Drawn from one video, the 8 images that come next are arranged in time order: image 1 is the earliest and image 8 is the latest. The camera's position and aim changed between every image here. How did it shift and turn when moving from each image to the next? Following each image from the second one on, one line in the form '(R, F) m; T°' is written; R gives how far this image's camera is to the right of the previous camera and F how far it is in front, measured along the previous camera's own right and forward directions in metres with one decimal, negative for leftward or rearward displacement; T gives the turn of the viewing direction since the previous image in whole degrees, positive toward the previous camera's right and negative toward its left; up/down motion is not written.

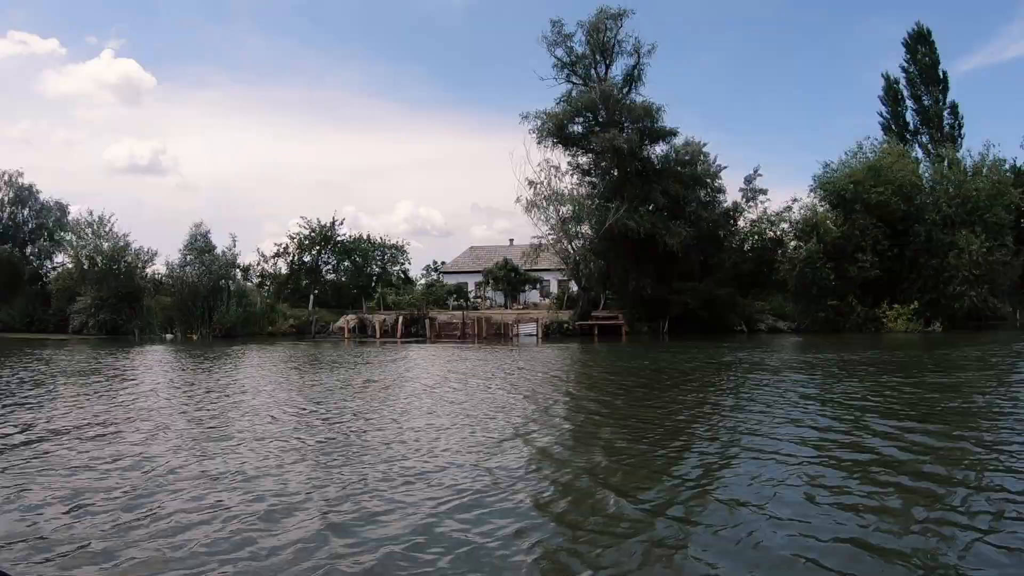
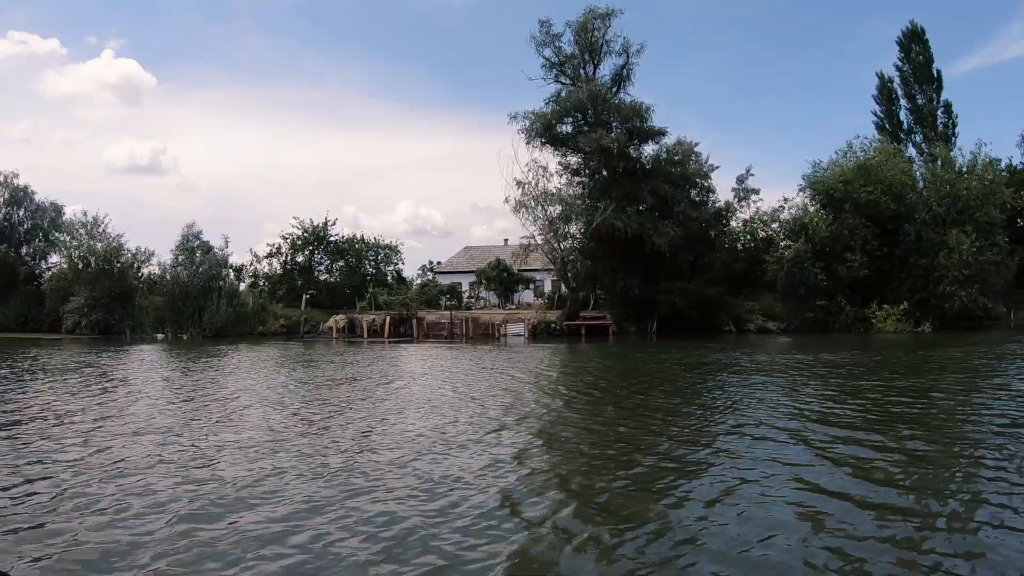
(+0.7, 0.0) m; 0°
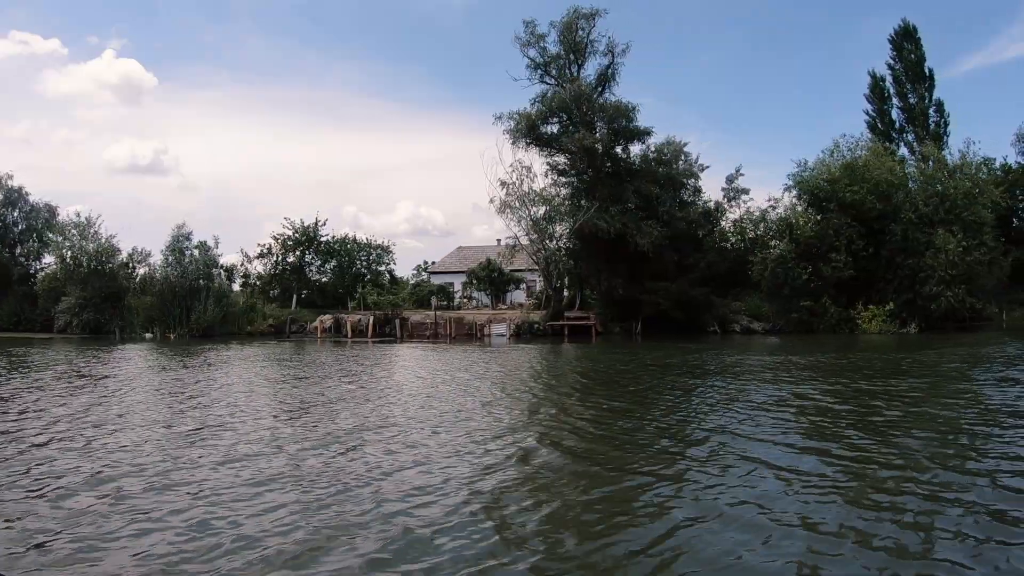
(+1.0, 0.0) m; 0°
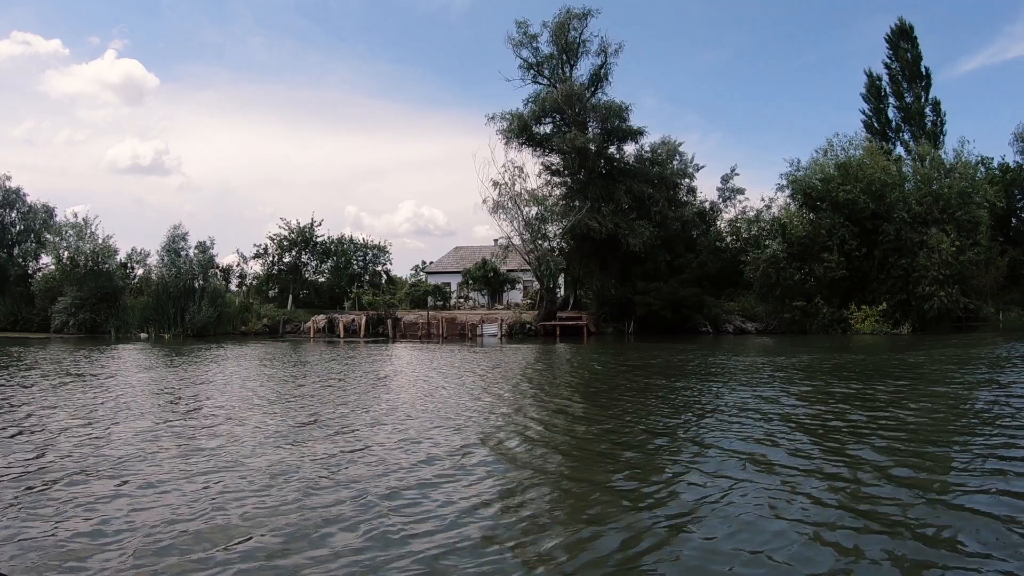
(+0.5, 0.0) m; 0°
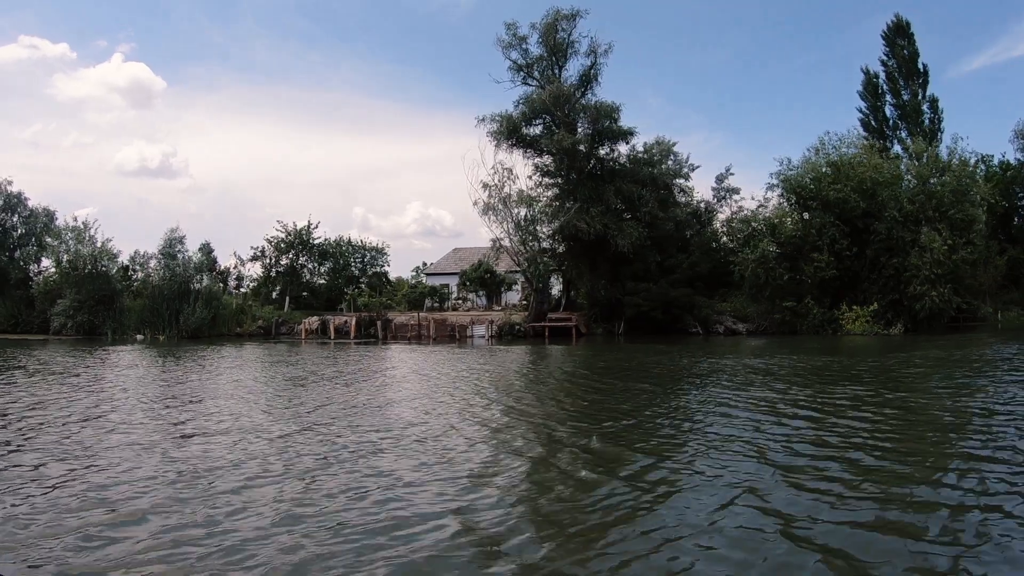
(+0.9, 0.0) m; -1°
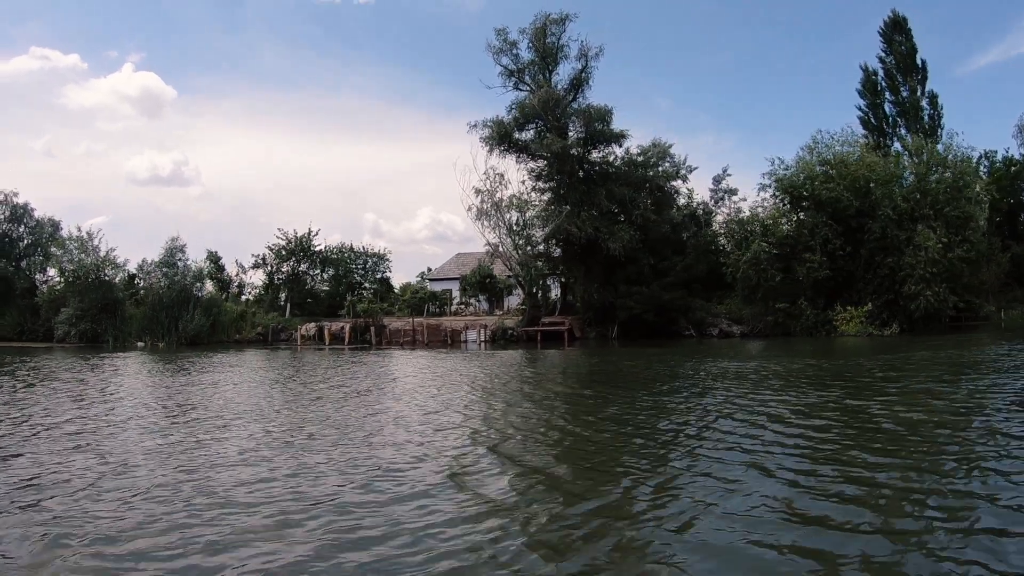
(+0.9, -0.1) m; -1°
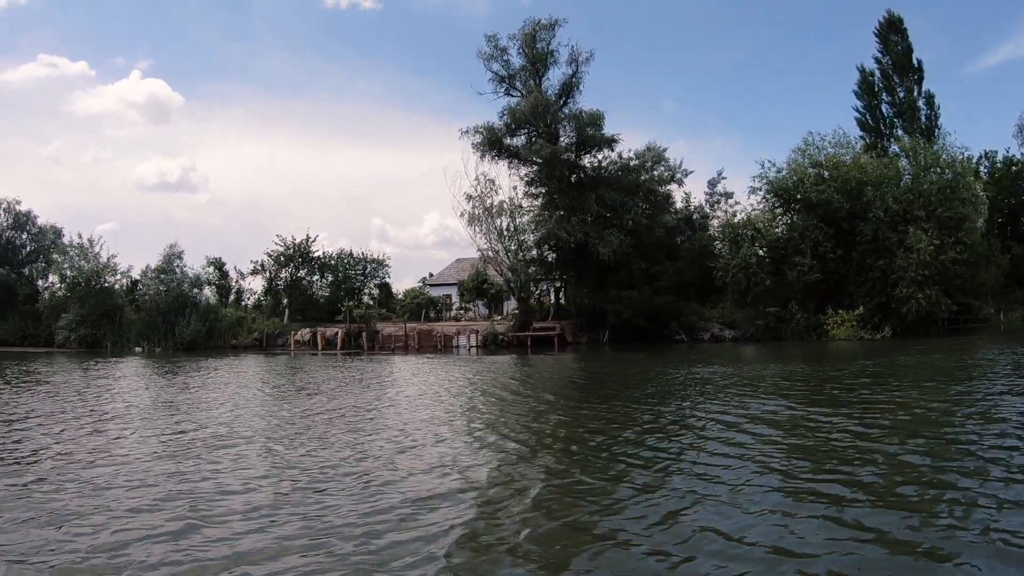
(+0.9, -0.1) m; -1°
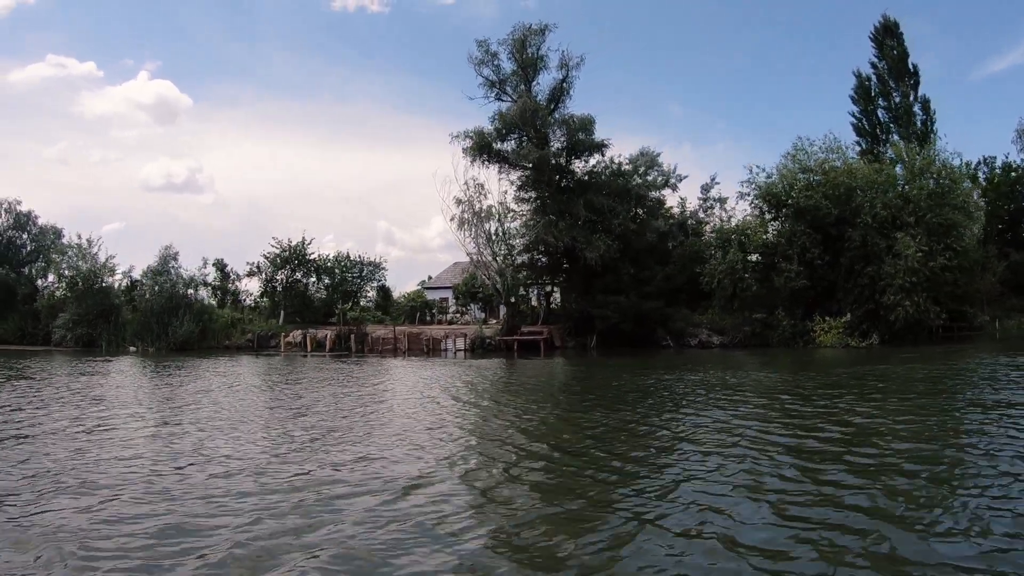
(+0.9, -0.1) m; -1°
